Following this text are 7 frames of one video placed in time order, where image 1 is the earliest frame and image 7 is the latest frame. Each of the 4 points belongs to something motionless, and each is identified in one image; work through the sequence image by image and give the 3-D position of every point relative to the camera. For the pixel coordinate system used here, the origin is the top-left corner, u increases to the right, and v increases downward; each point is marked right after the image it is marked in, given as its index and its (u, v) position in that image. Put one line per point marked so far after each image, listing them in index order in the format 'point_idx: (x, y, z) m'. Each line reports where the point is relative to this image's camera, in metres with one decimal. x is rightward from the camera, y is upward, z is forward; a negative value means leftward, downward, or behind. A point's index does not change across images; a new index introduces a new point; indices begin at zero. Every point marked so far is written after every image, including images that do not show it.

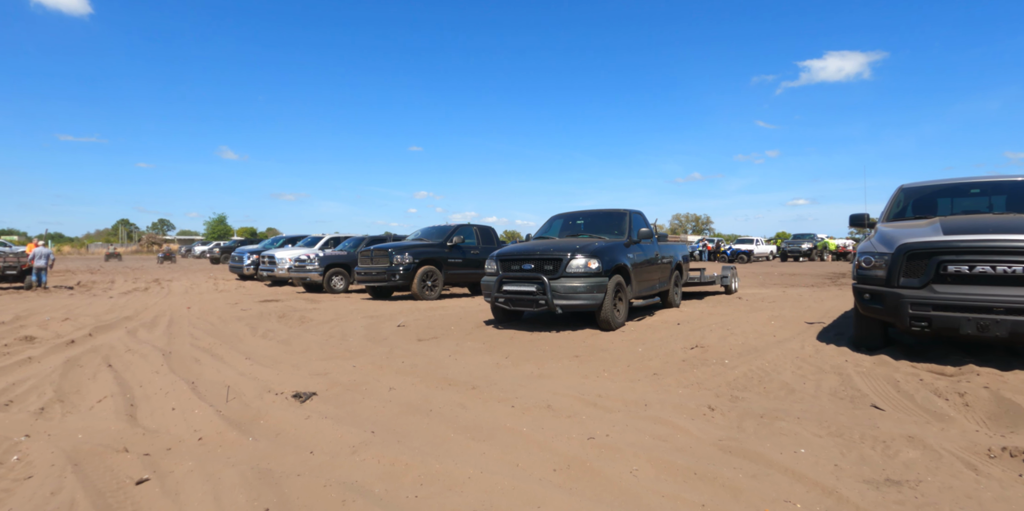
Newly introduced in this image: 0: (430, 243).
0: (-2.1, +0.3, +13.8) m
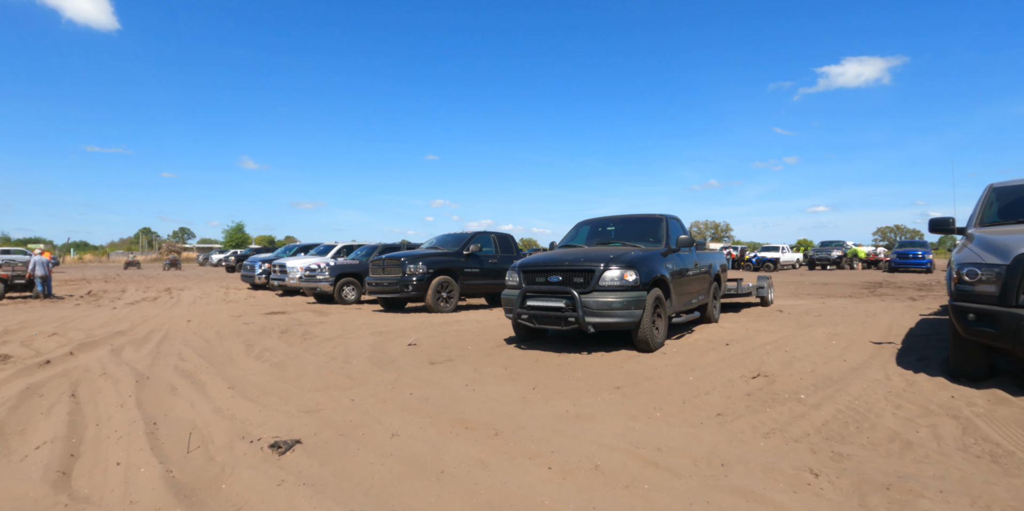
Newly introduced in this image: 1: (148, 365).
0: (-1.6, +0.1, +12.9) m
1: (-4.3, -1.3, +6.2) m
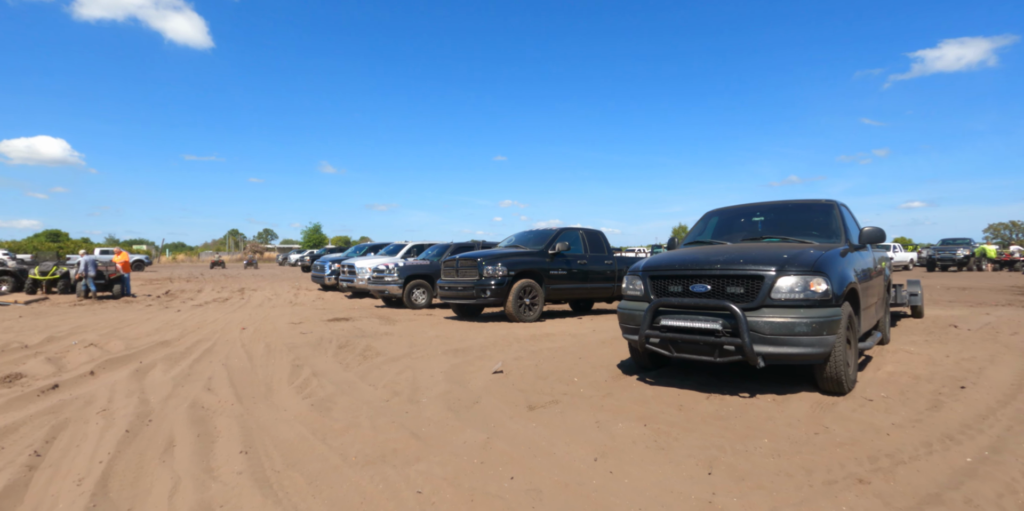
0: (+0.3, +0.1, +11.1) m
1: (-3.1, -1.3, +4.8) m
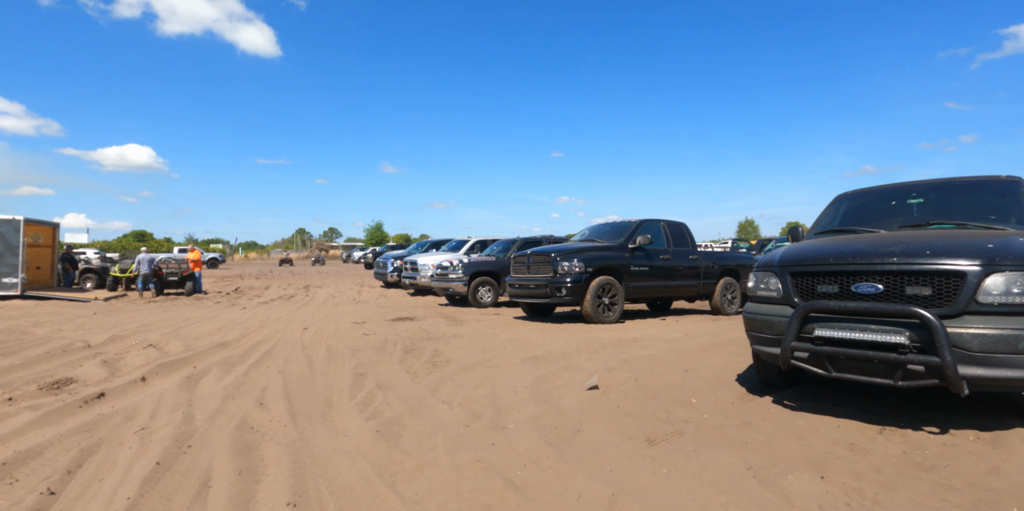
0: (+1.8, +0.2, +10.1) m
1: (-2.3, -1.2, +4.1) m
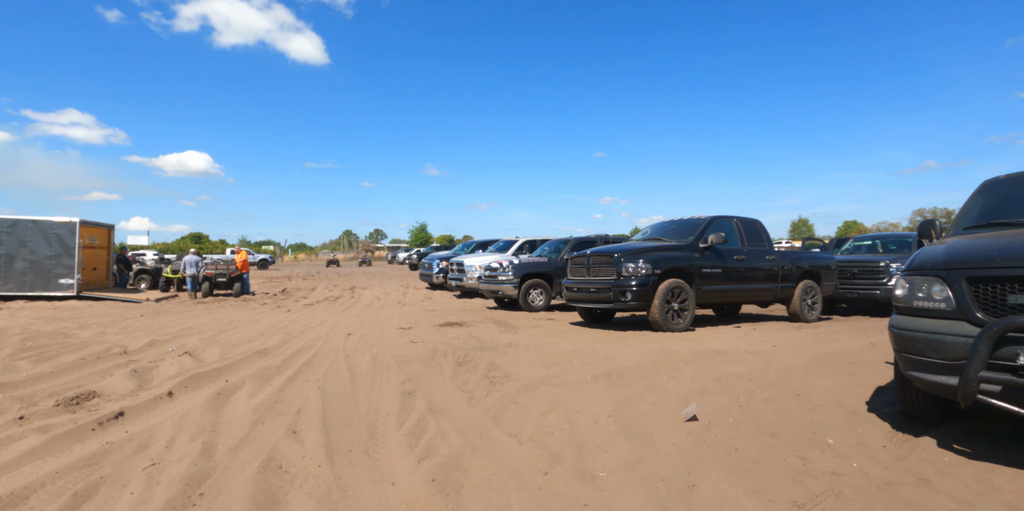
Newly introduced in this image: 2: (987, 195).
0: (+2.8, +0.2, +9.1) m
1: (-1.8, -1.2, +3.5) m
2: (+4.4, +0.5, +4.9) m
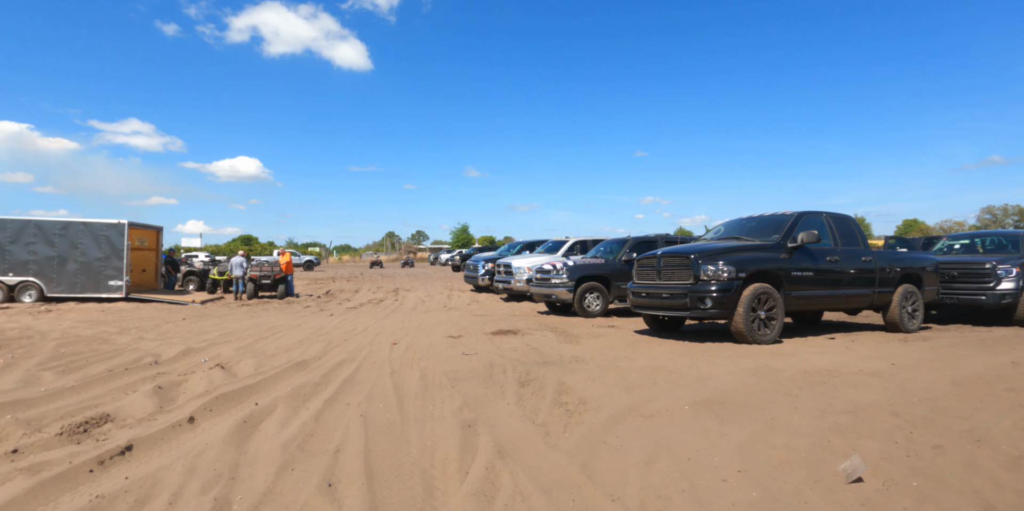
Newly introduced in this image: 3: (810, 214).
0: (+3.7, +0.2, +7.9) m
1: (-1.3, -1.2, +2.7) m
2: (+5.0, +0.5, +3.6) m
3: (+4.8, +0.7, +8.5) m
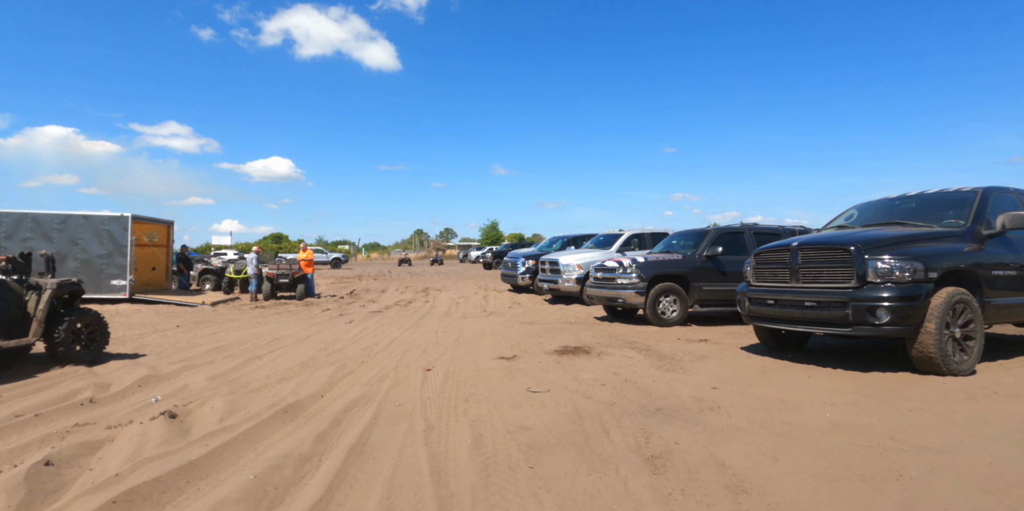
0: (+4.5, +0.3, +5.6) m
1: (-0.7, -1.2, +0.6) m
2: (+5.6, +0.6, +1.3) m
3: (+5.6, +0.8, +6.1) m
